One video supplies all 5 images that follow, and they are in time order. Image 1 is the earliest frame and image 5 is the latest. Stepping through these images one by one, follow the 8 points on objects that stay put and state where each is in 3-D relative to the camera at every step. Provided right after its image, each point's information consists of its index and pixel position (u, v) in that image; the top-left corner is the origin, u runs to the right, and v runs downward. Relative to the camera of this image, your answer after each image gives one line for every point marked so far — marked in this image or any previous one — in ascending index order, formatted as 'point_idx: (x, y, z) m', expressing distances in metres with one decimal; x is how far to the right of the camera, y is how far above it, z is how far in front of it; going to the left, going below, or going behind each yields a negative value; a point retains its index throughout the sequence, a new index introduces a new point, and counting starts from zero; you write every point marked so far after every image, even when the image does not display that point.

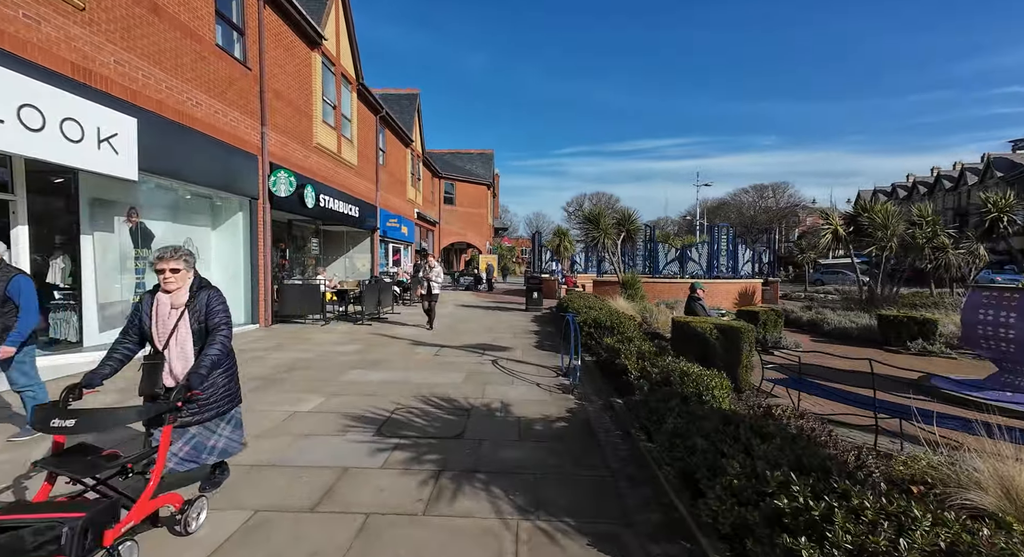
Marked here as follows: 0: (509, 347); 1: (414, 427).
0: (-0.1, -1.3, +9.0) m
1: (-0.9, -1.4, +4.7) m
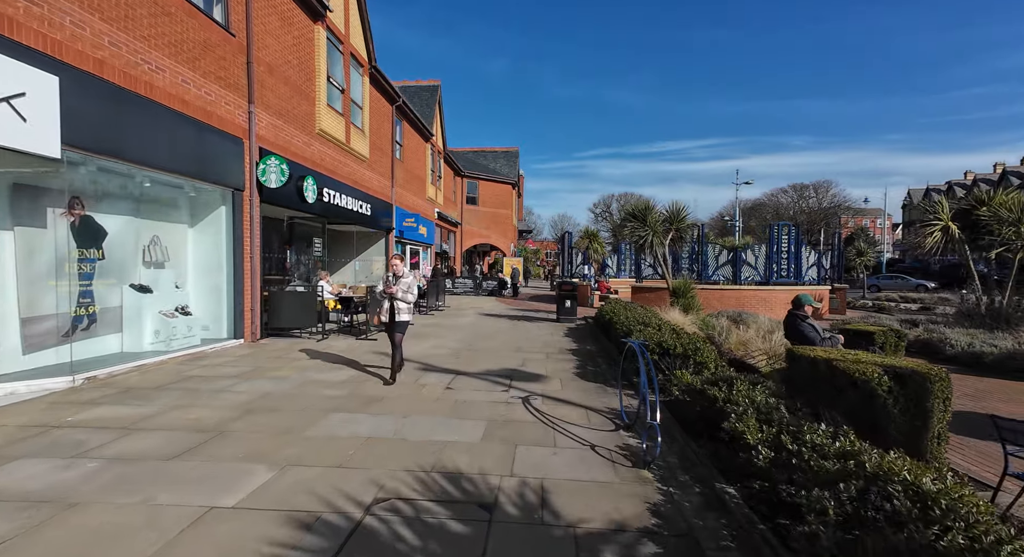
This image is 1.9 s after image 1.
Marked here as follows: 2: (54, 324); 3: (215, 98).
0: (+0.4, -1.4, +7.0) m
1: (-0.6, -1.5, +2.7) m
2: (-6.2, -0.6, +6.7) m
3: (-5.2, +3.2, +8.6) m
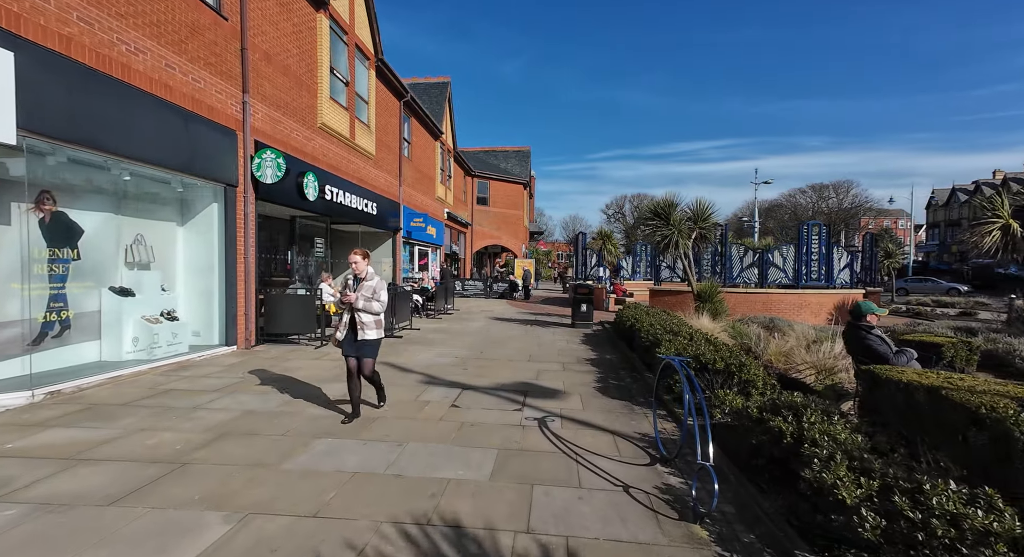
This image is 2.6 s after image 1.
0: (+0.6, -1.4, +6.2) m
1: (-0.6, -1.5, +2.0) m
2: (-6.0, -0.6, +6.0) m
3: (-5.0, +3.1, +8.0) m
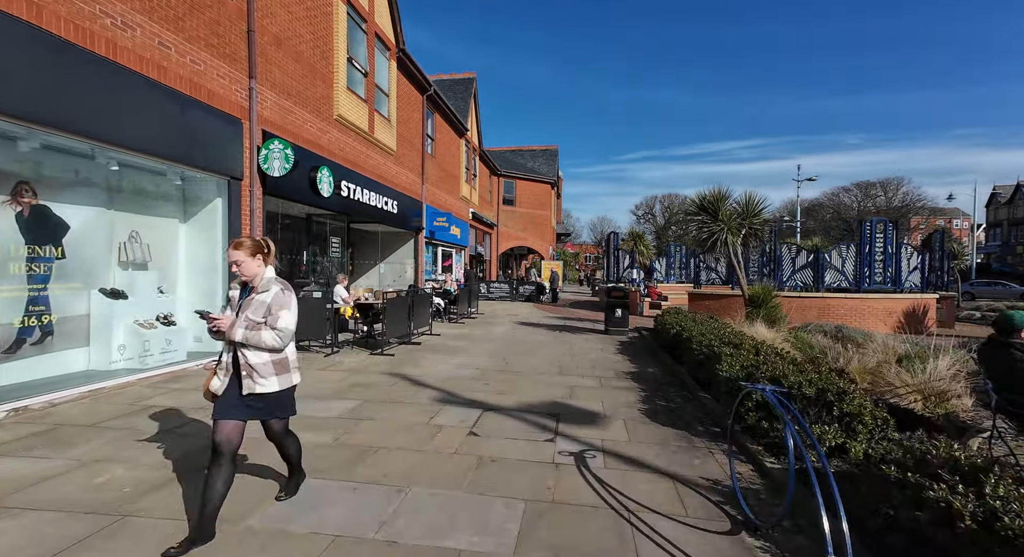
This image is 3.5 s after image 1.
0: (+0.9, -1.5, +5.2) m
1: (-0.5, -1.5, +1.0) m
2: (-5.7, -0.6, +5.4) m
3: (-4.6, +3.1, +7.3) m
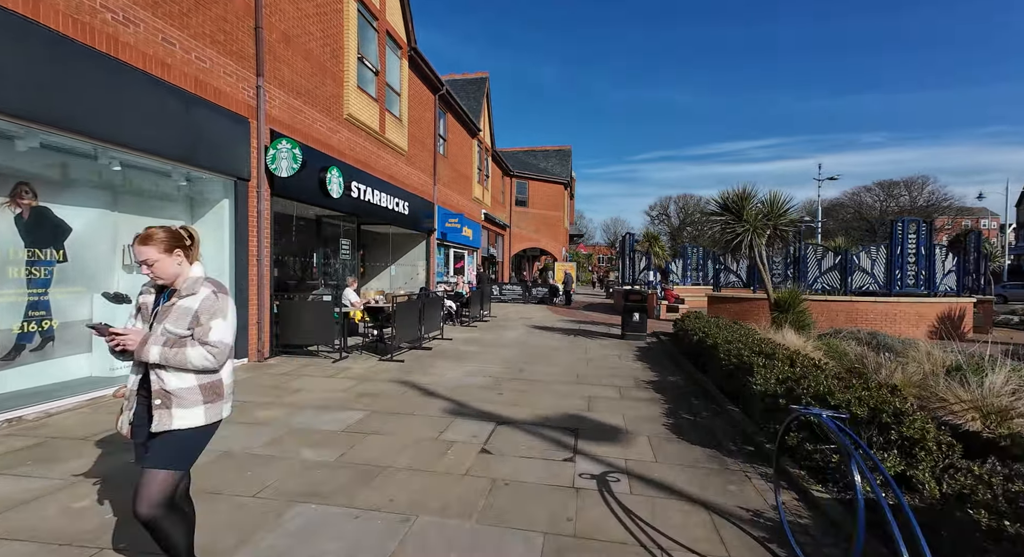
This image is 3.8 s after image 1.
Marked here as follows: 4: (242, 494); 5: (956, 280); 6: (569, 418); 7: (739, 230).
0: (+1.1, -1.5, +4.9) m
1: (-0.4, -1.6, +0.7) m
2: (-5.5, -0.7, +5.2) m
3: (-4.3, +3.1, +7.1) m
4: (-1.9, -1.5, +3.4) m
5: (+10.8, 0.0, +11.9) m
6: (+0.6, -1.5, +5.4) m
7: (+4.5, +0.9, +9.8) m
